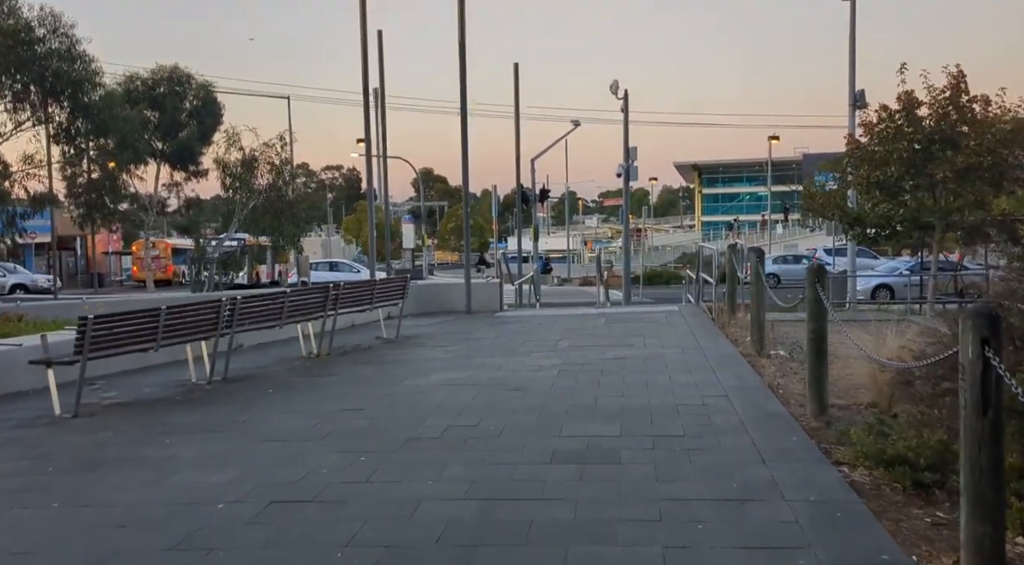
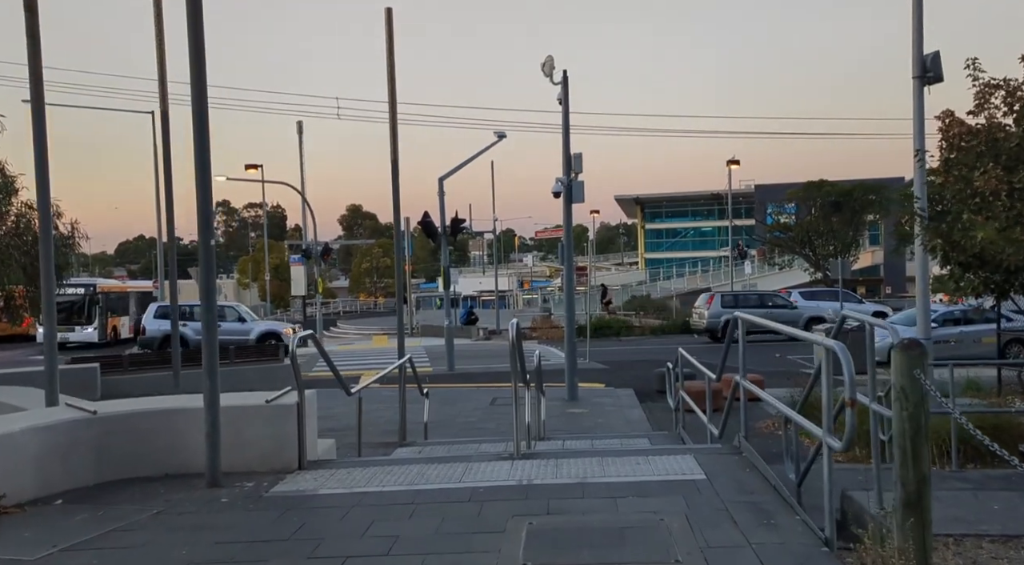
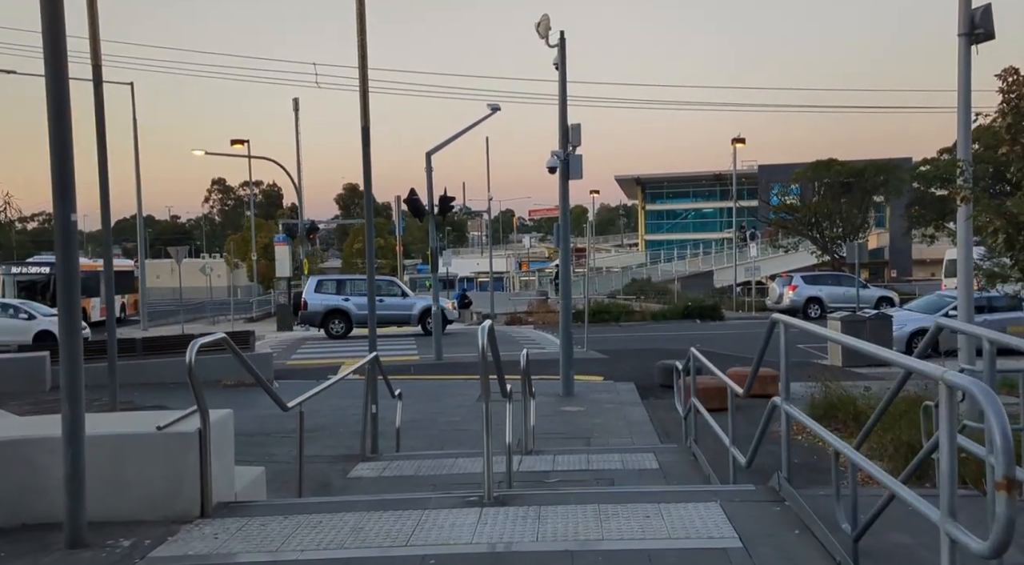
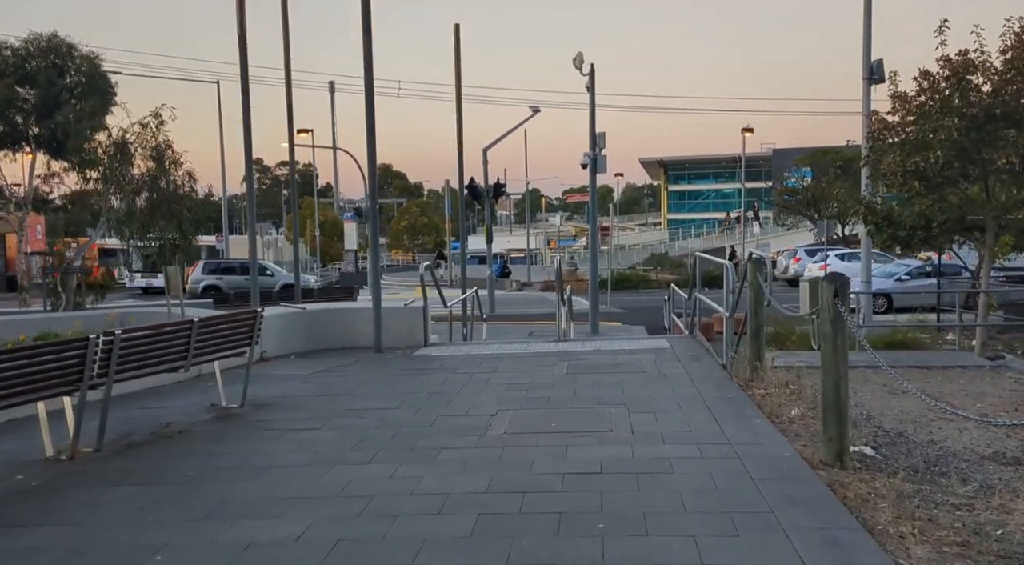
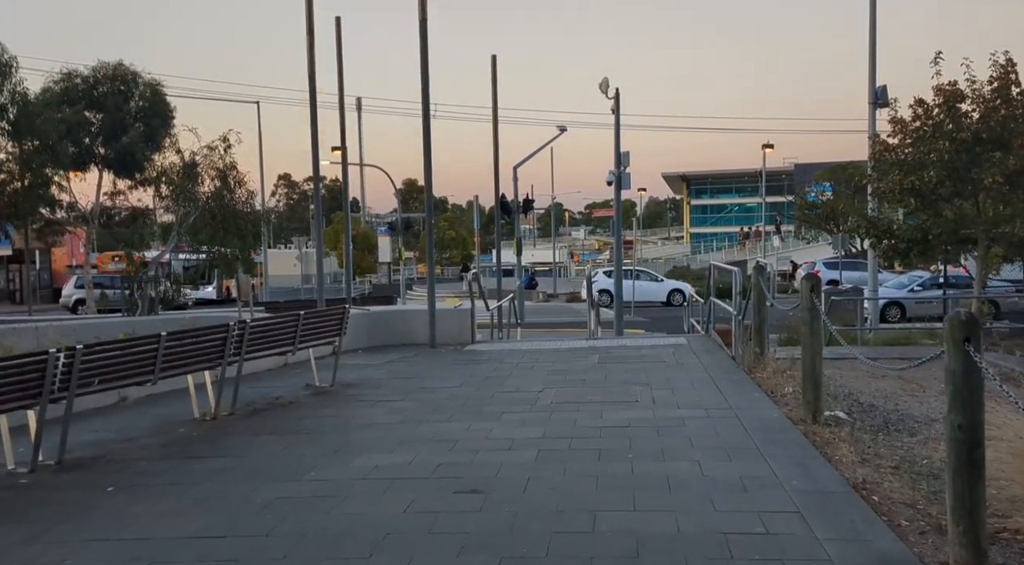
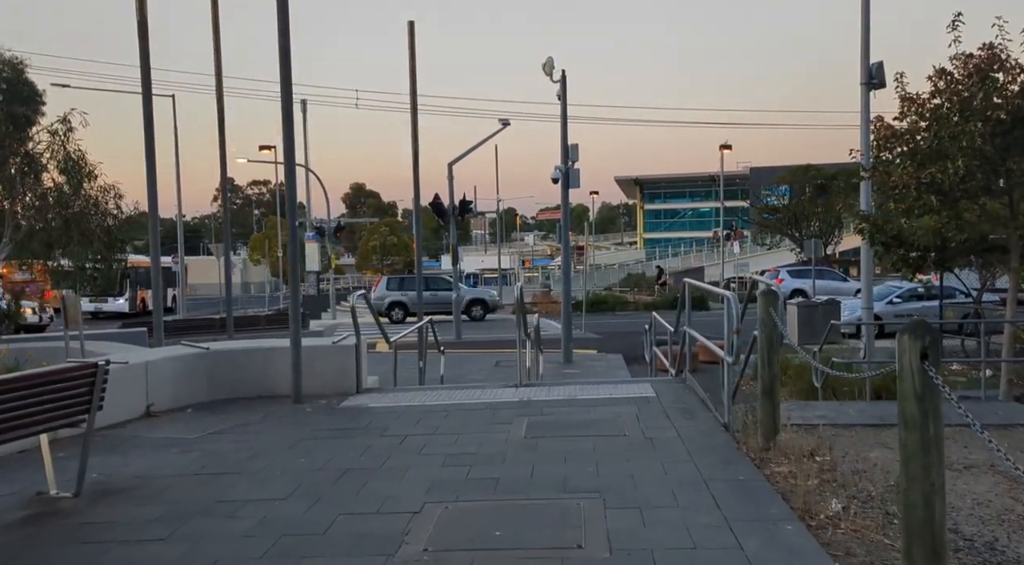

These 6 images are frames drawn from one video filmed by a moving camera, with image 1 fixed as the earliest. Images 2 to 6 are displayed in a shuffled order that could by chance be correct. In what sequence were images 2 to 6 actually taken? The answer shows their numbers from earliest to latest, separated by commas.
5, 4, 6, 2, 3
